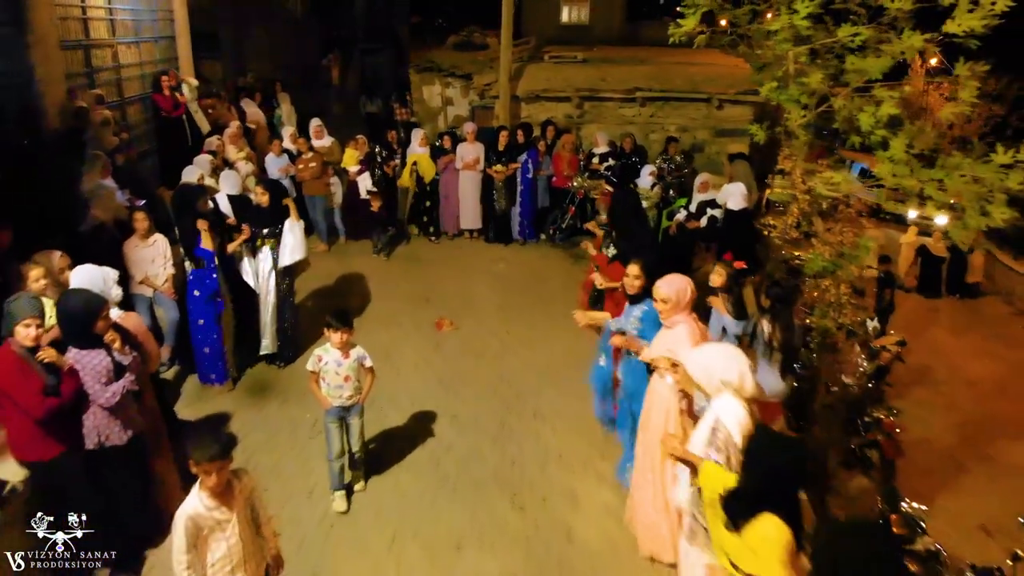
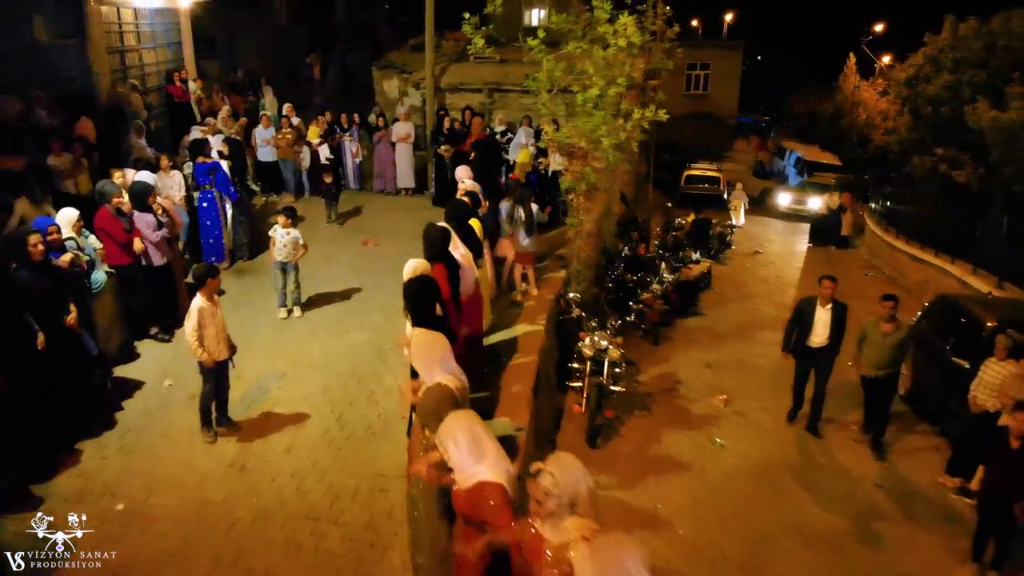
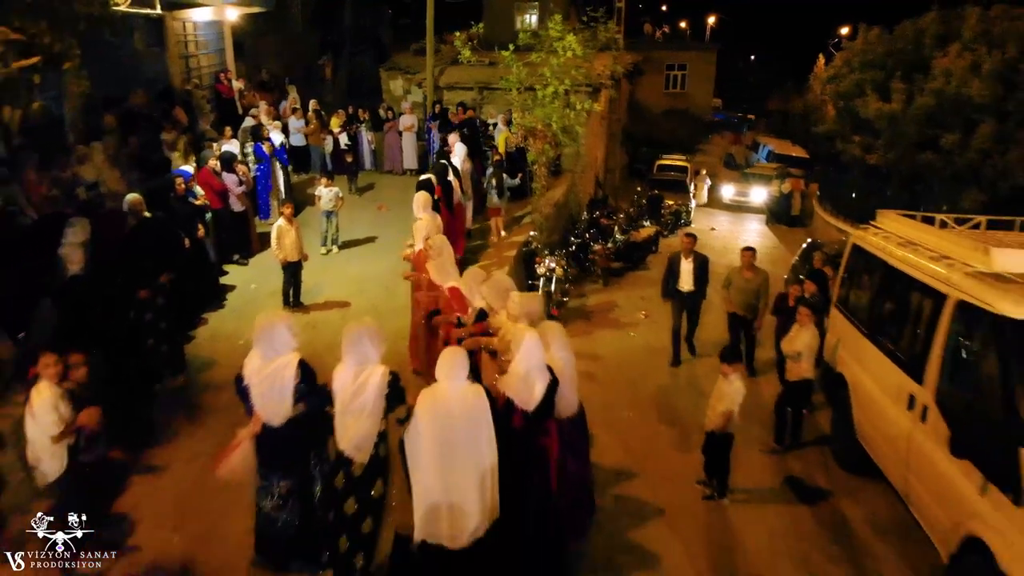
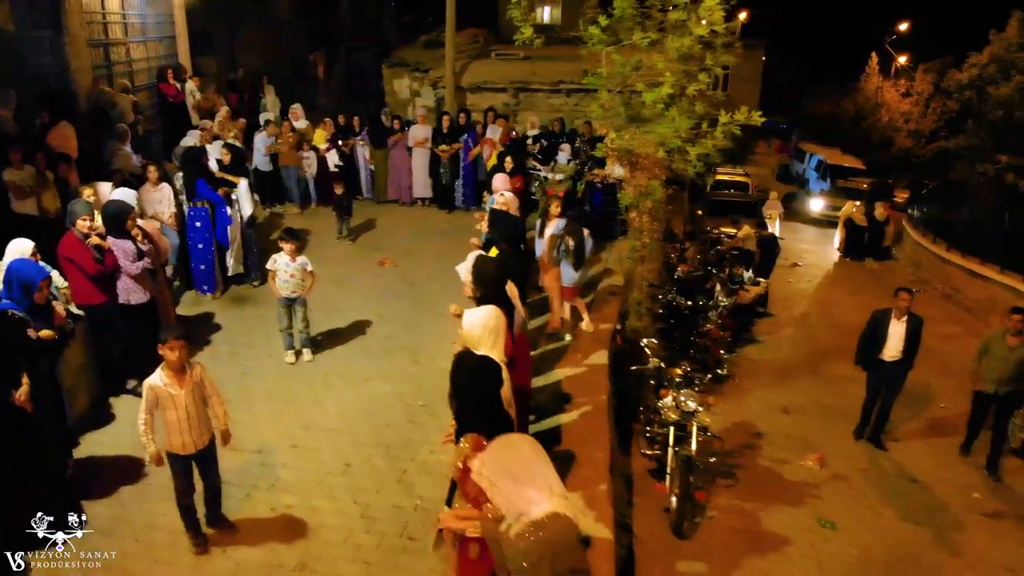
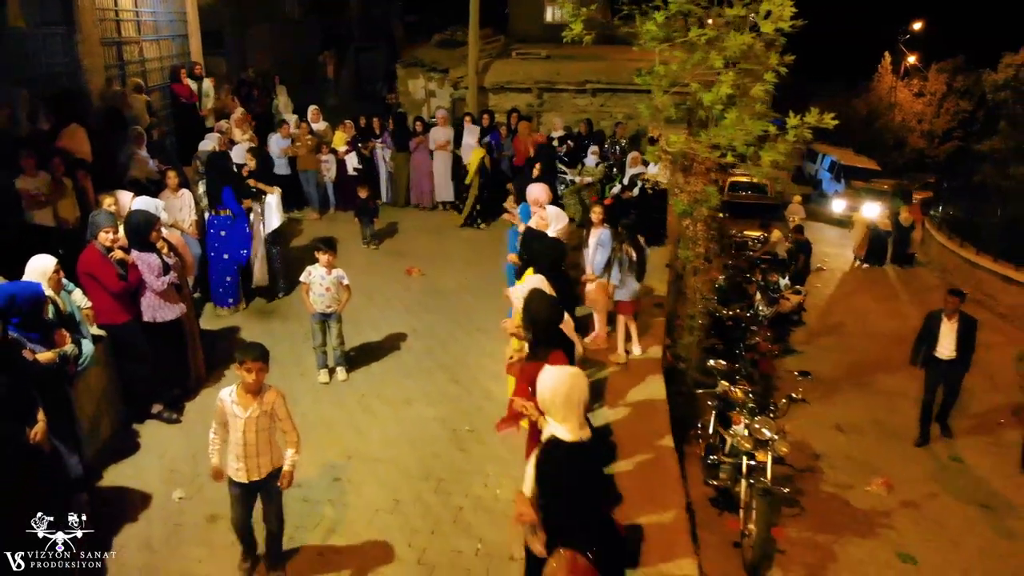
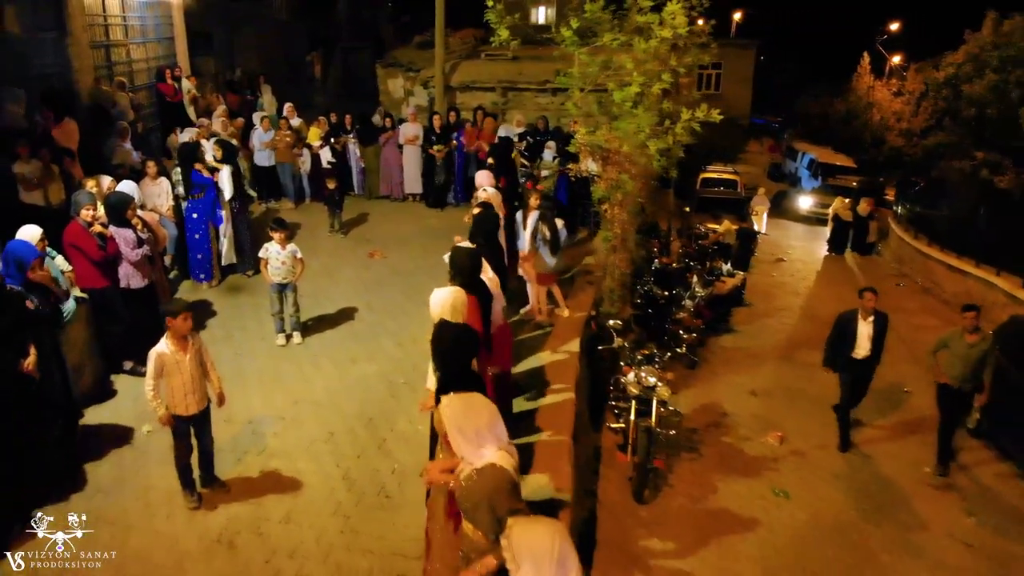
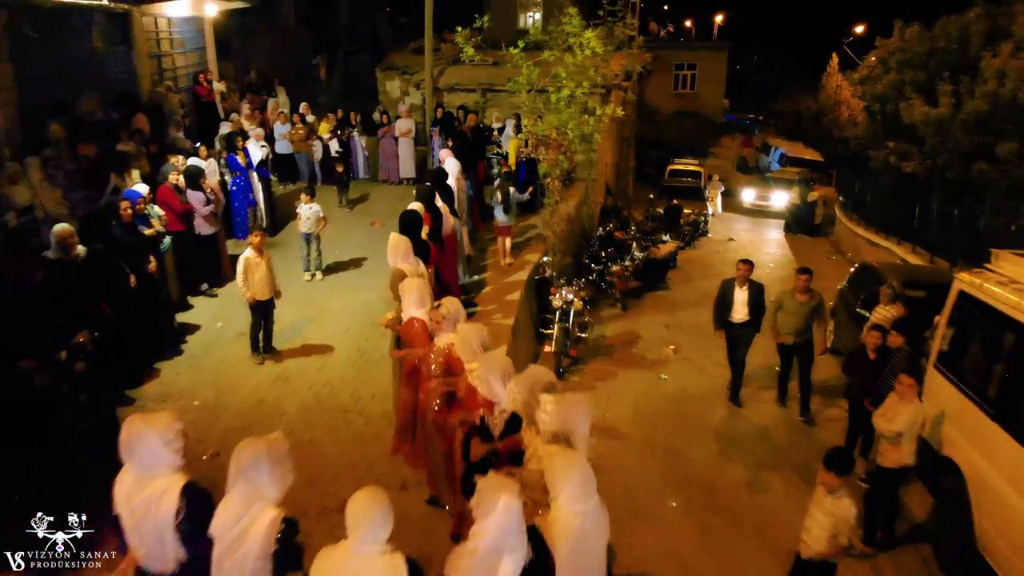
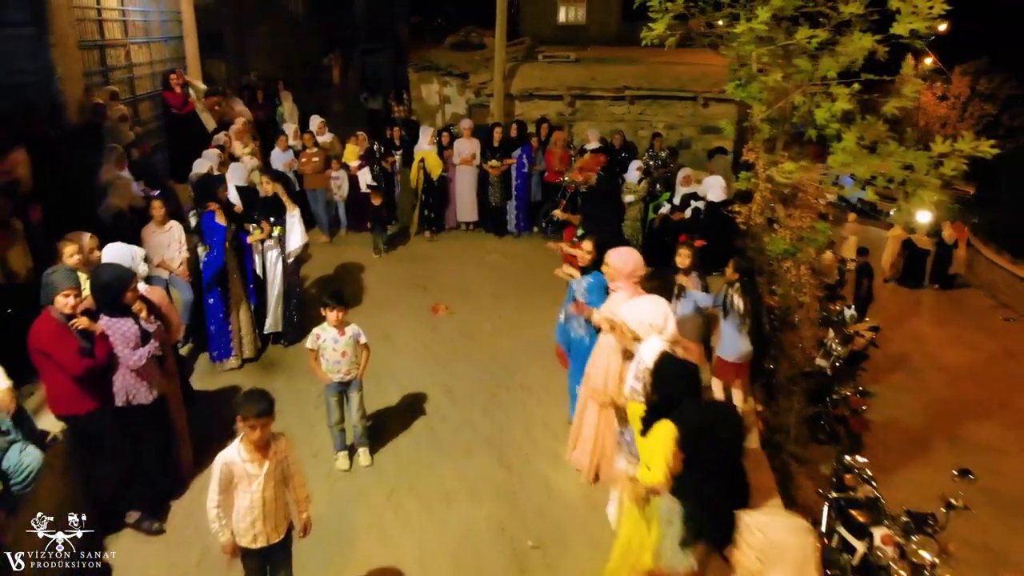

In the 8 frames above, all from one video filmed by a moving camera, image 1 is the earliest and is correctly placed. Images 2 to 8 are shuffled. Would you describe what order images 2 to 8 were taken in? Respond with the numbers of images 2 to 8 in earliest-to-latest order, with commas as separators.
8, 5, 4, 6, 2, 7, 3
